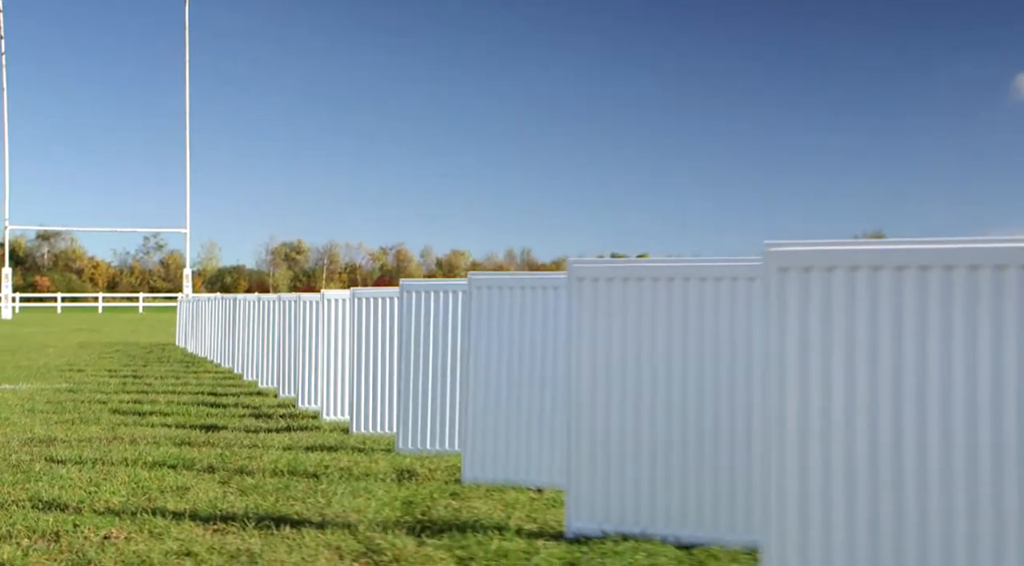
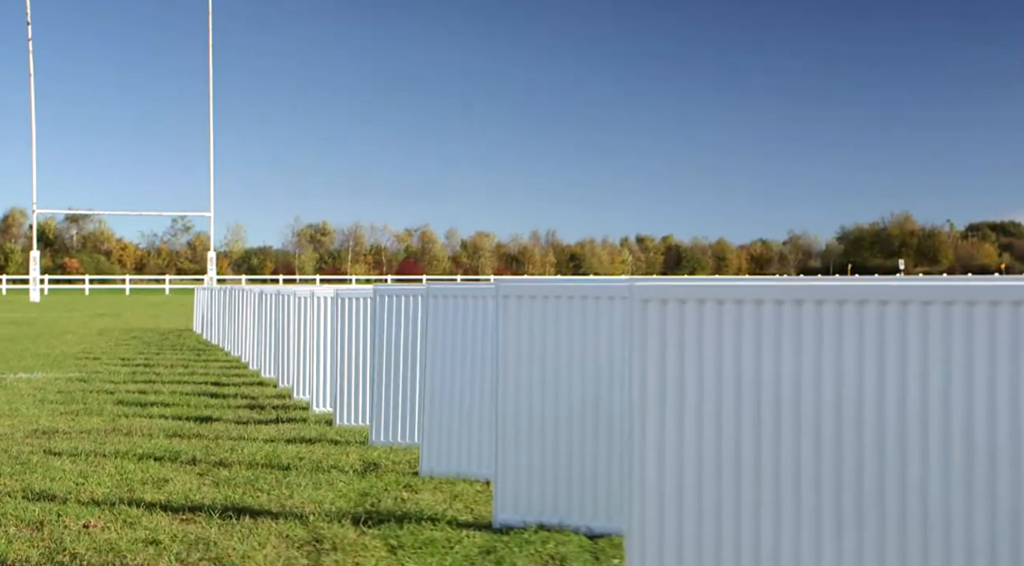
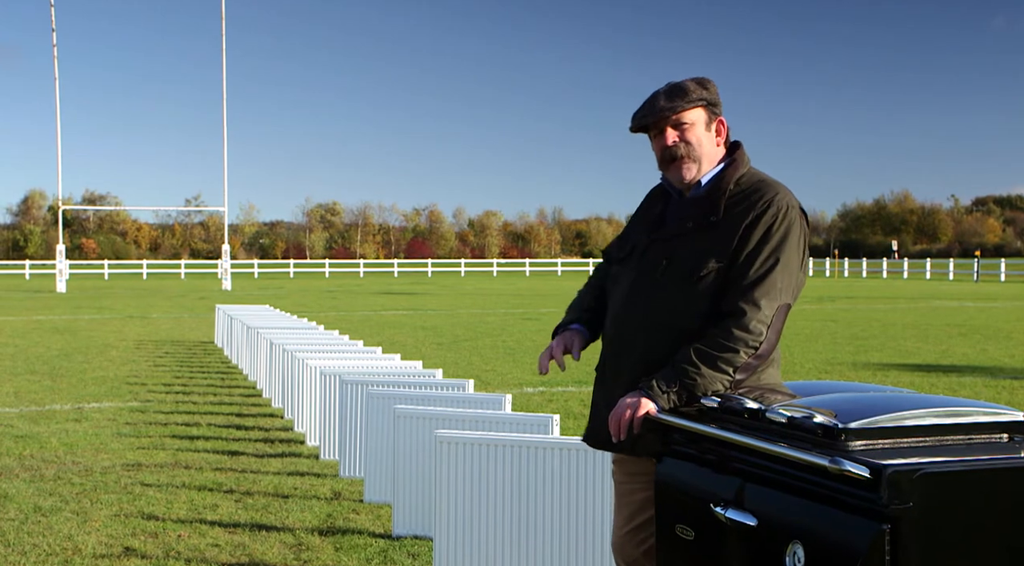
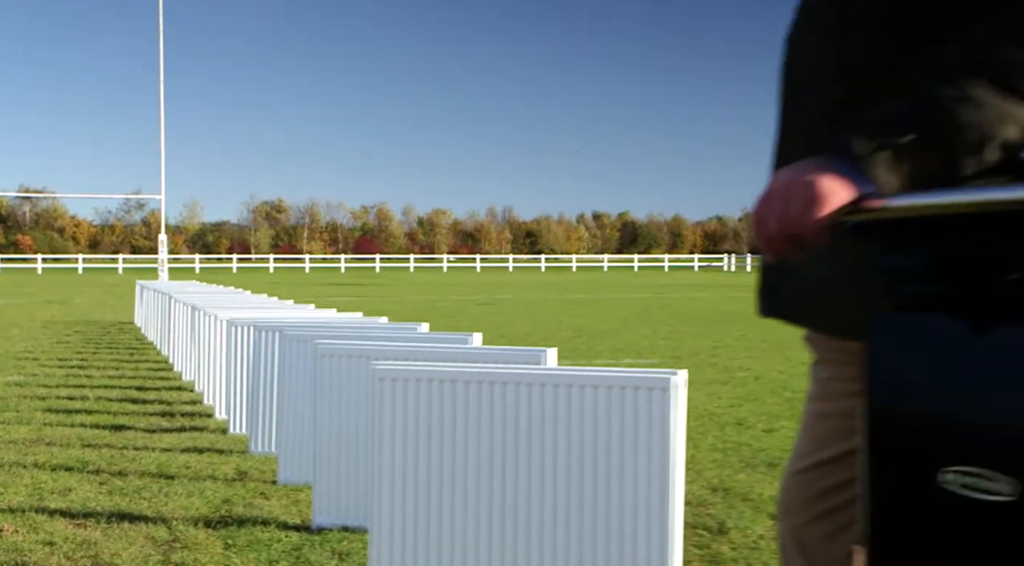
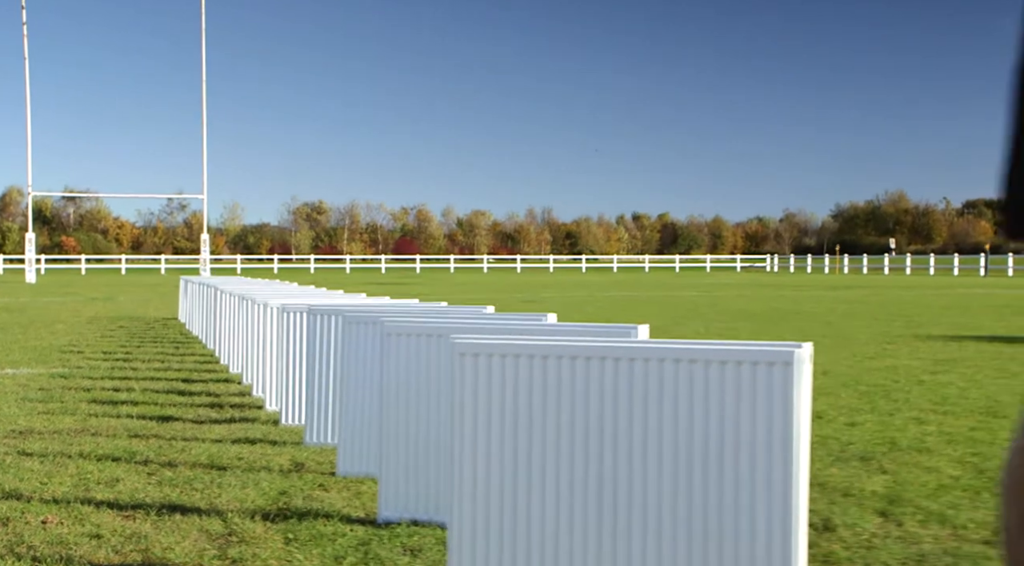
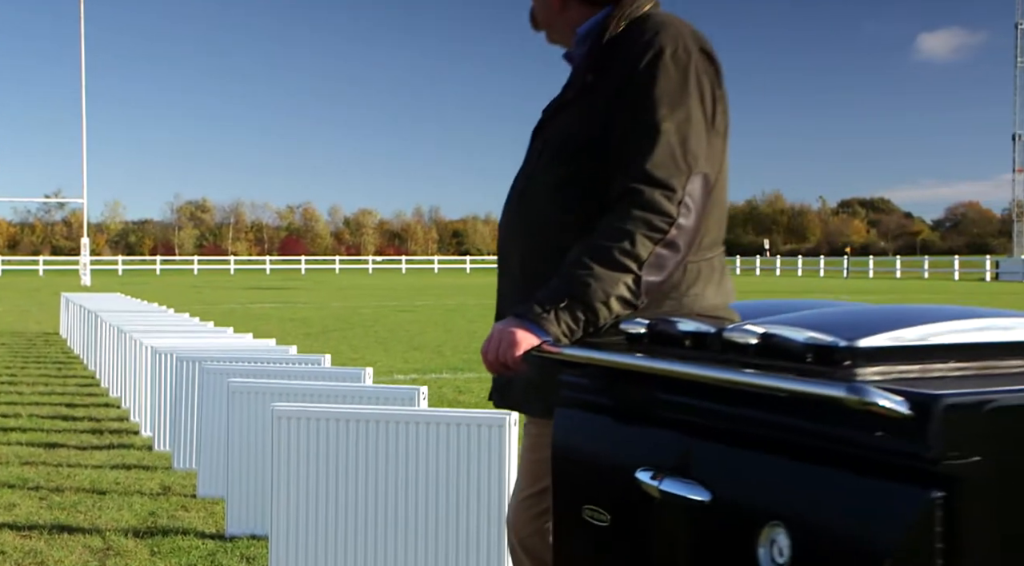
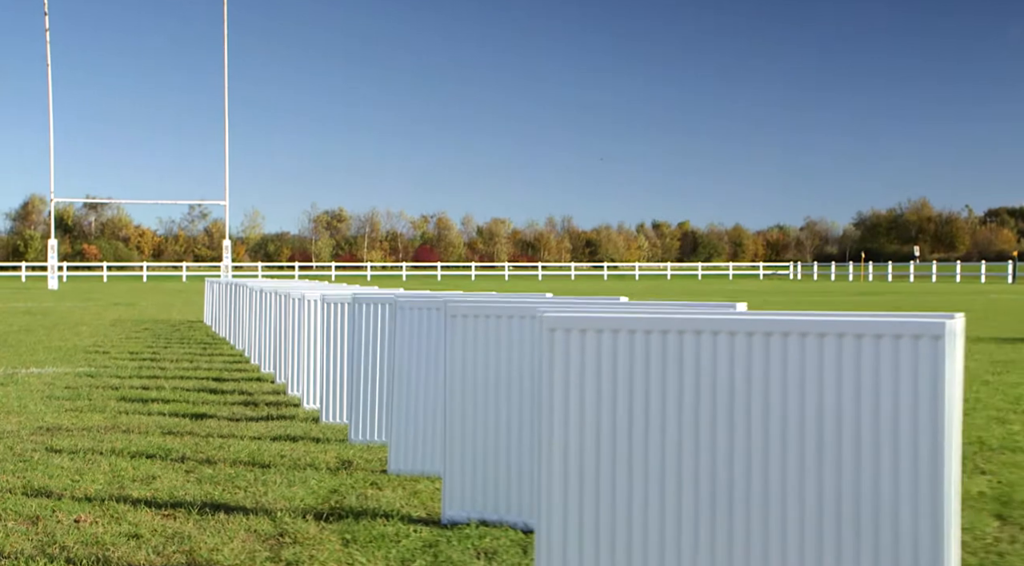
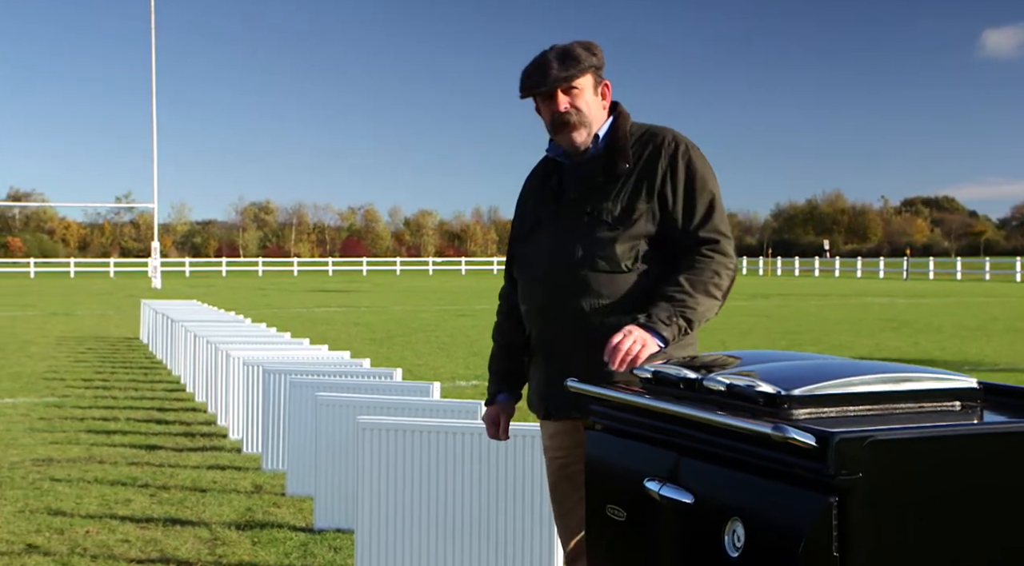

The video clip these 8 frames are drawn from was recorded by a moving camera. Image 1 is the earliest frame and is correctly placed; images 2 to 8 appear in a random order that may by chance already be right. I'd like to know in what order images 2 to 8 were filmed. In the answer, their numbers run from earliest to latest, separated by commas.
2, 7, 5, 4, 6, 8, 3
